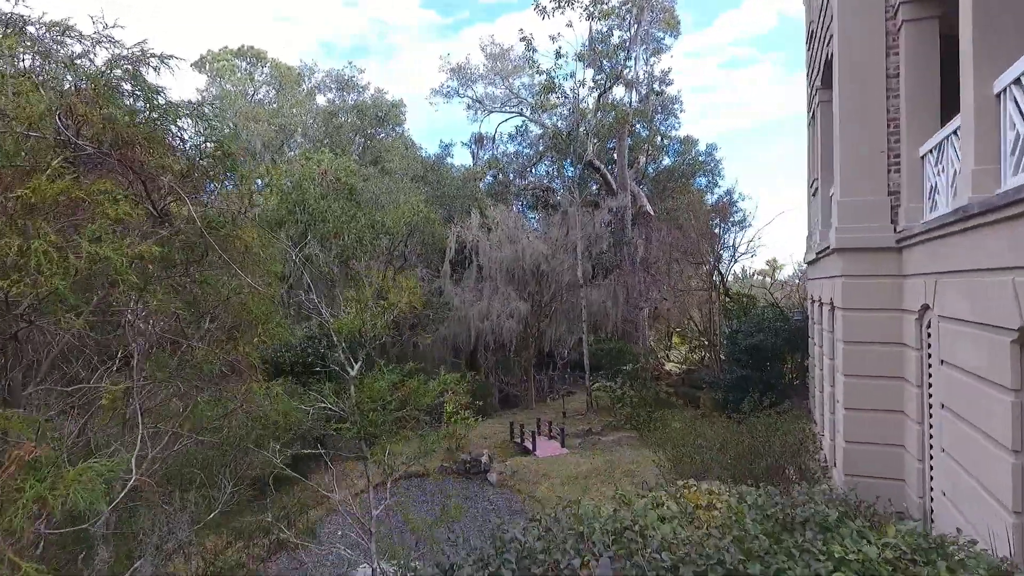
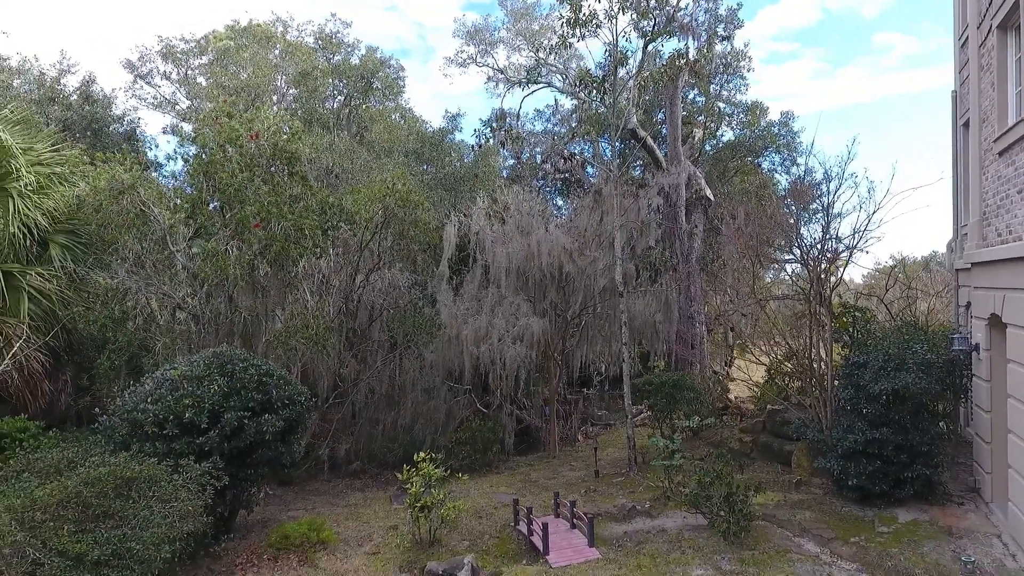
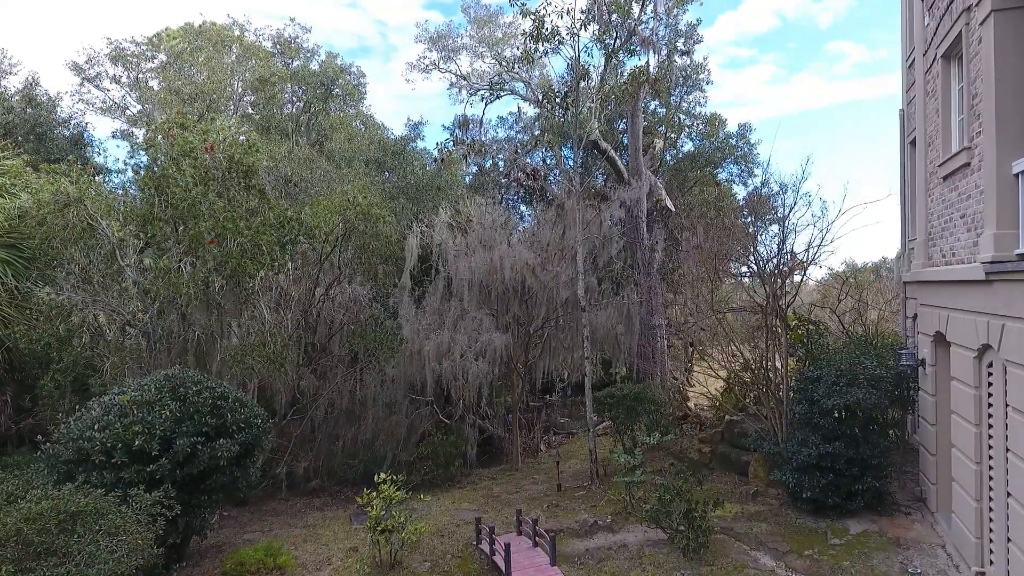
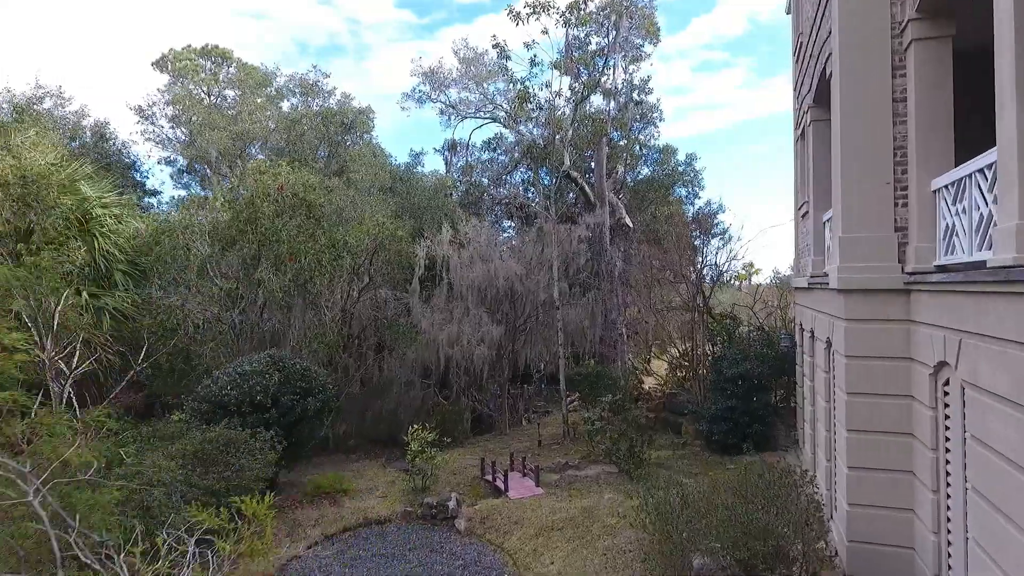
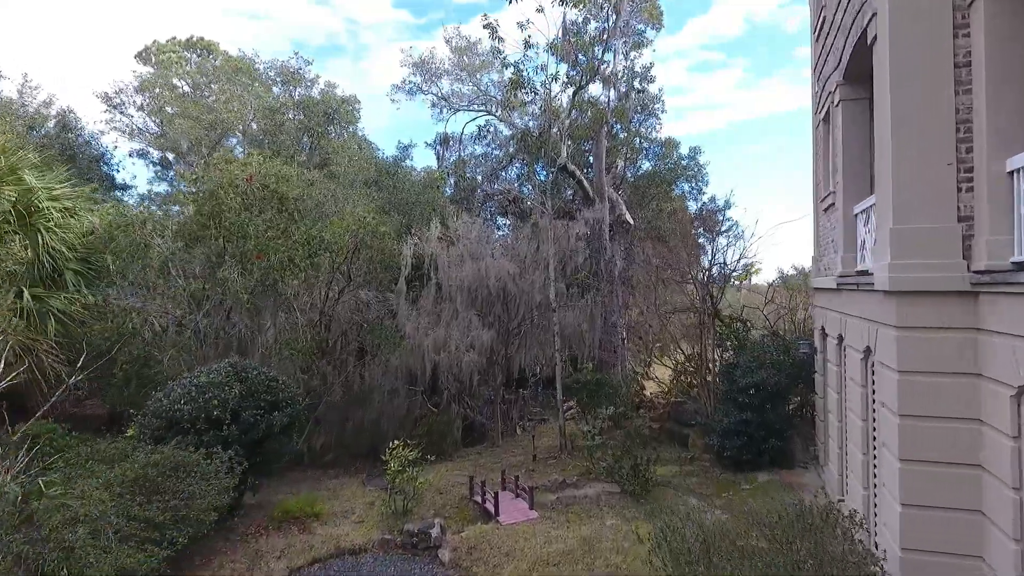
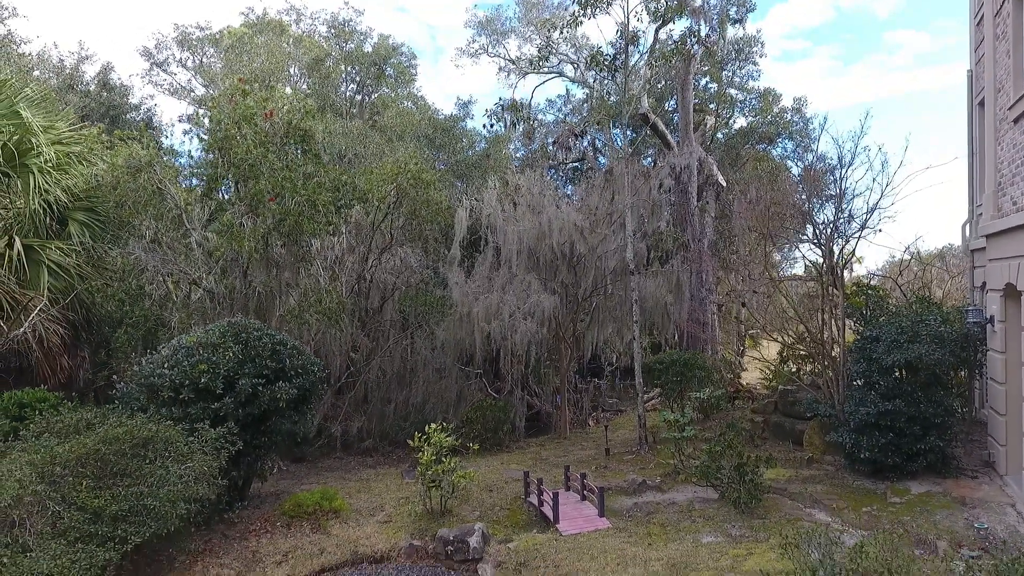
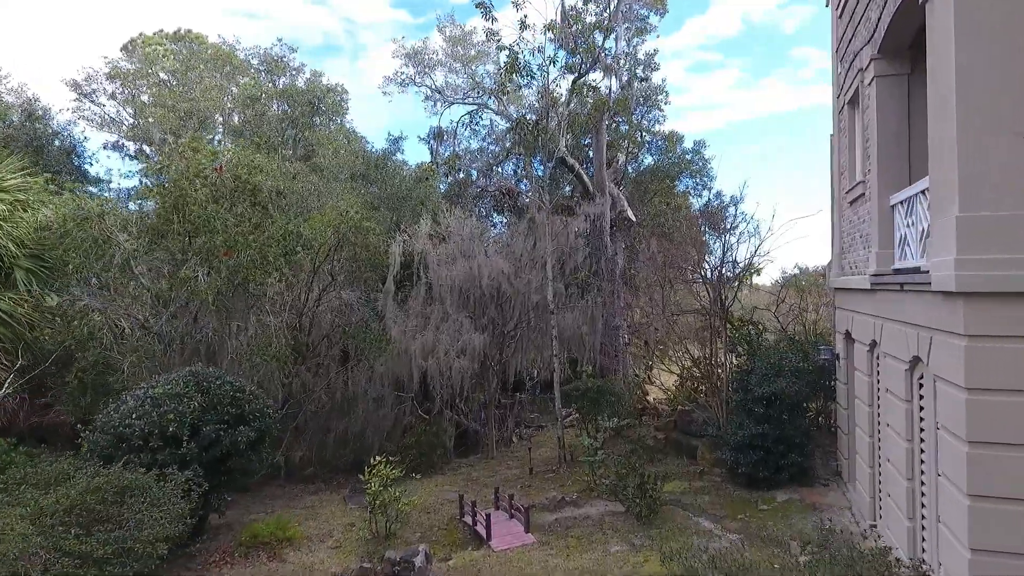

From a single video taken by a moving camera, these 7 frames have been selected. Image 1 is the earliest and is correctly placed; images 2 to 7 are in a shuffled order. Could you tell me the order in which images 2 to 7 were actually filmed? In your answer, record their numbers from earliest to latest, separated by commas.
4, 5, 7, 3, 2, 6
